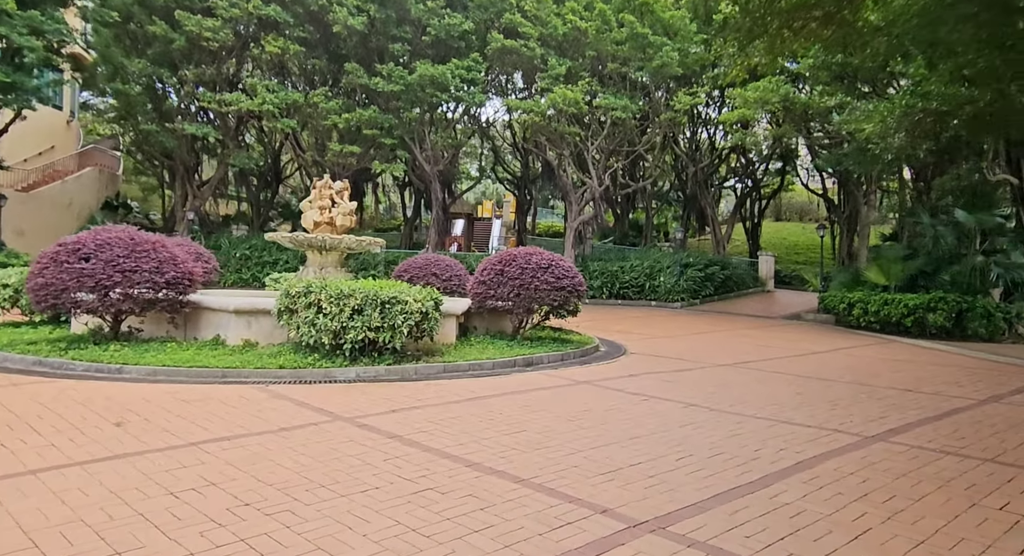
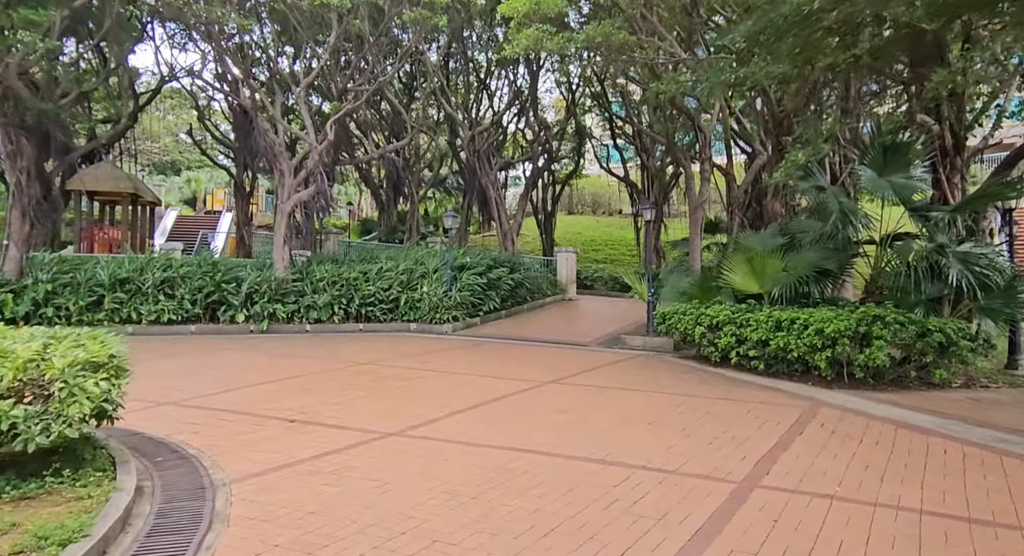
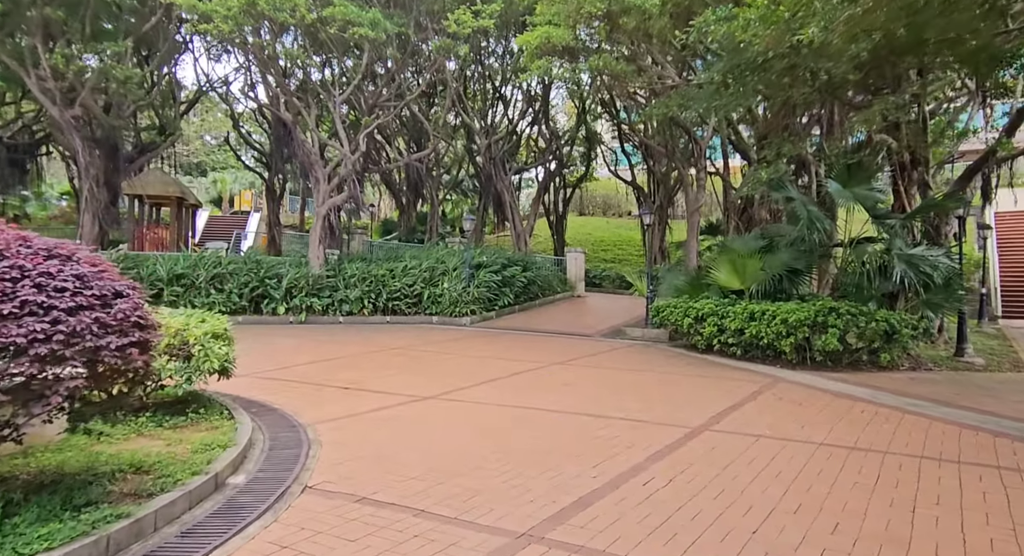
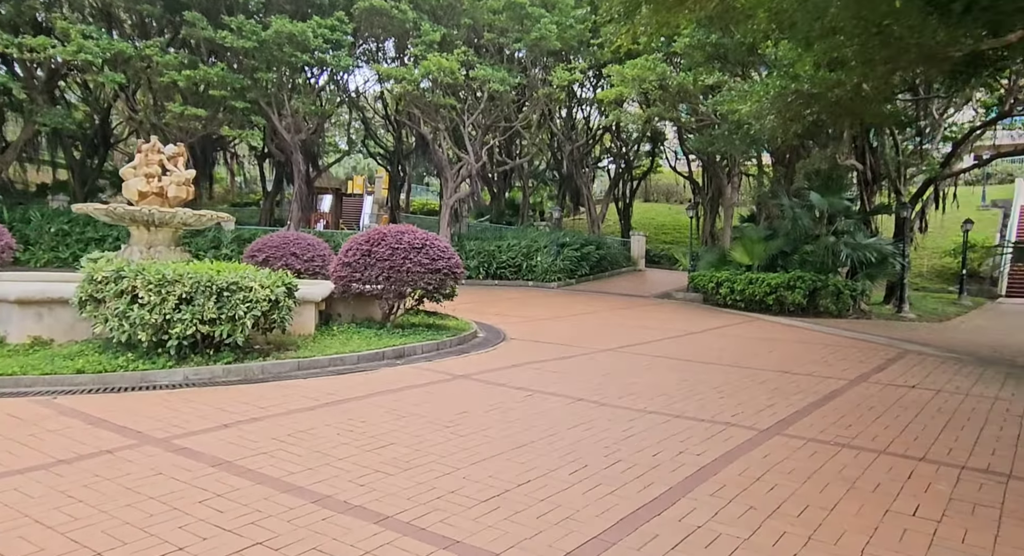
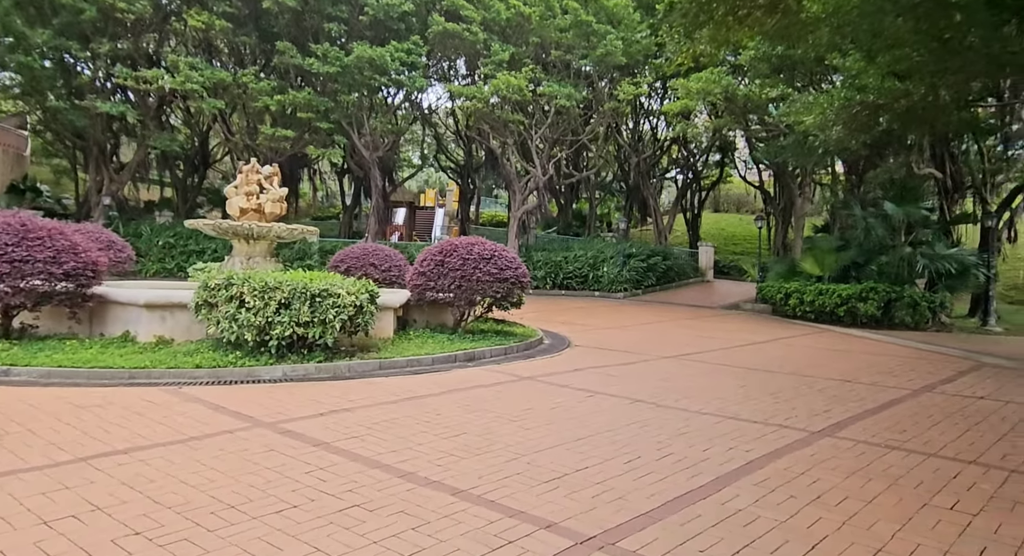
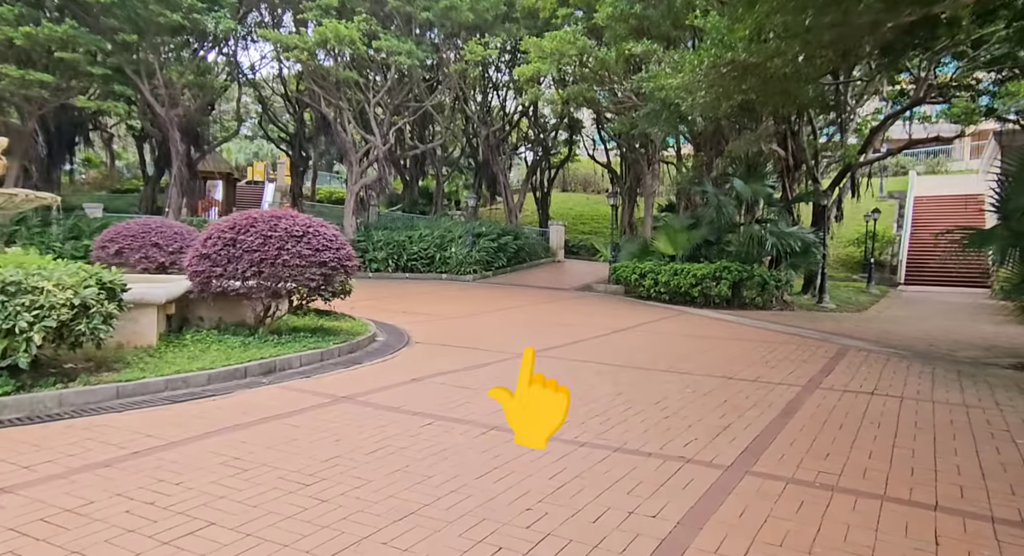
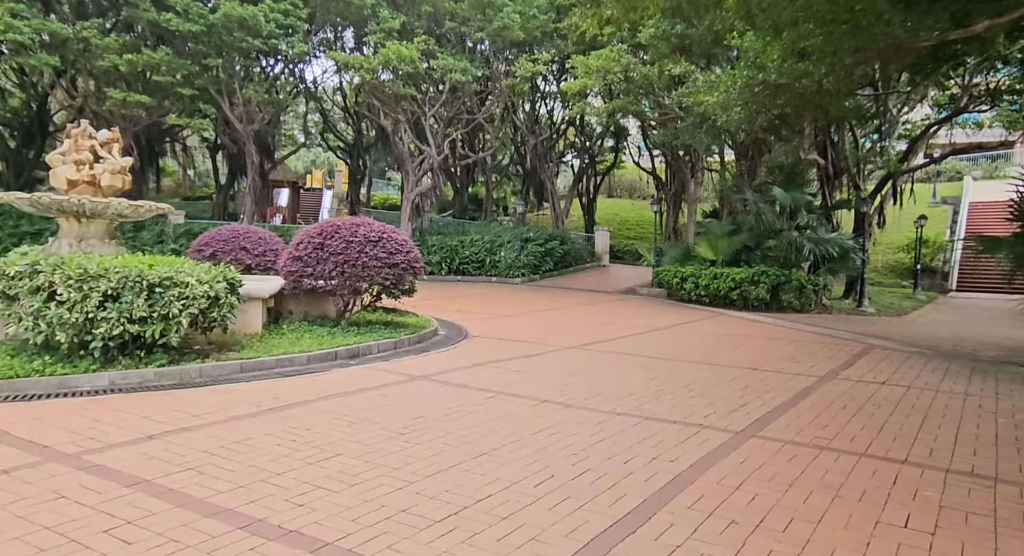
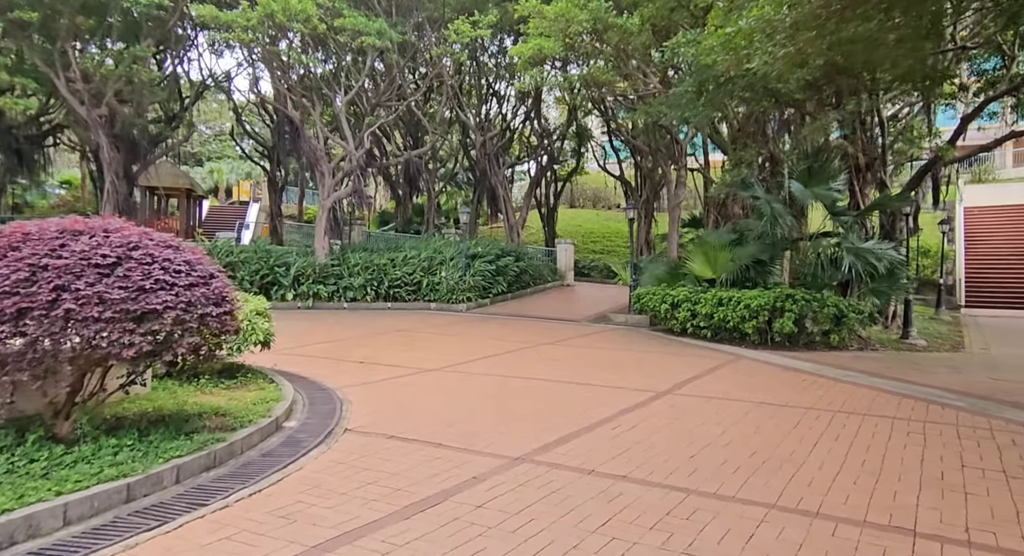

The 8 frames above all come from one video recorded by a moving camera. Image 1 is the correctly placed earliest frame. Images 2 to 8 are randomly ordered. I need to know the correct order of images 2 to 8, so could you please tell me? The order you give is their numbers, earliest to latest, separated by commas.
5, 4, 7, 6, 8, 3, 2
